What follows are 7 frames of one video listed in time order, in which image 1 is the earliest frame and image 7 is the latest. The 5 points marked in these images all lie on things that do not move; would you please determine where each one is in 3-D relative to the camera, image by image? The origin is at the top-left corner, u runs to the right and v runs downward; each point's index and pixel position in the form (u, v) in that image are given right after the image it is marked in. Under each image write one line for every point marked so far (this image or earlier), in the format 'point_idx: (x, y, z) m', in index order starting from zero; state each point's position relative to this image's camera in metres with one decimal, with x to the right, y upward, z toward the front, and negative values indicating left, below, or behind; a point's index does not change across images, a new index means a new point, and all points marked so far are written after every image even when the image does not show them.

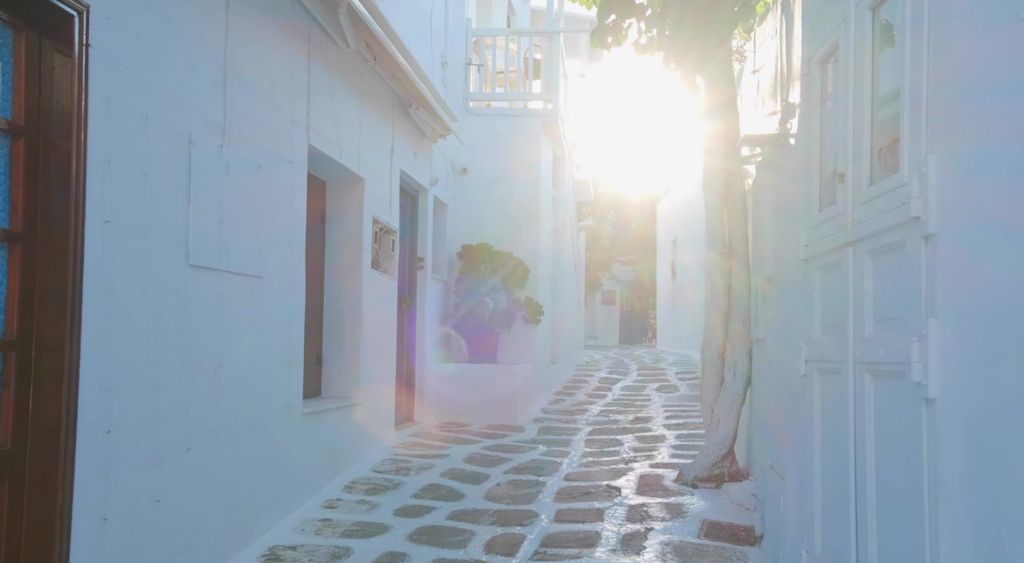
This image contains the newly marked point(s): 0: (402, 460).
0: (-0.8, -1.2, +6.3) m
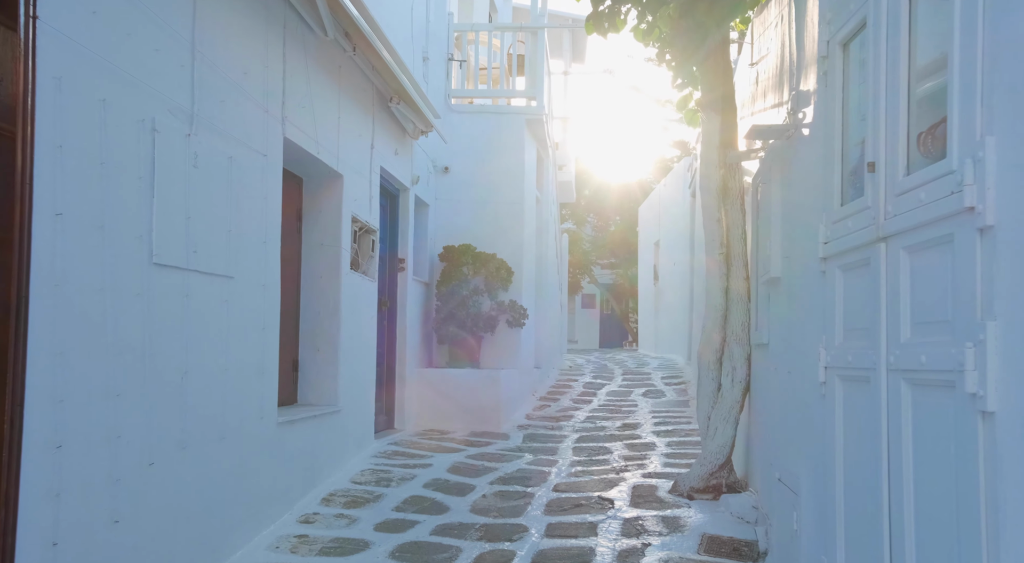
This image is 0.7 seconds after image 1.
0: (-0.9, -1.3, +6.0) m
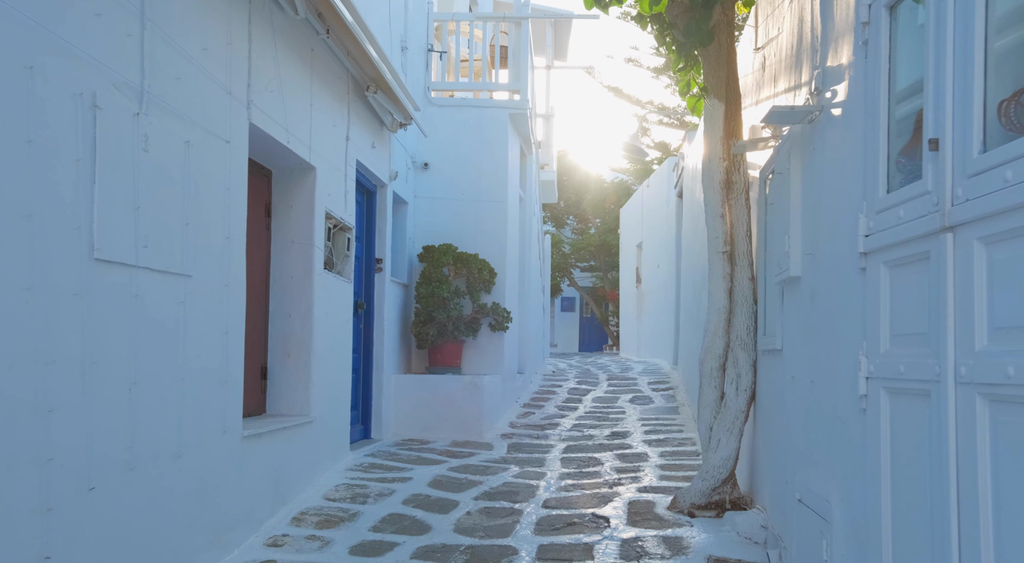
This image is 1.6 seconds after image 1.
0: (-1.0, -1.3, +5.6) m
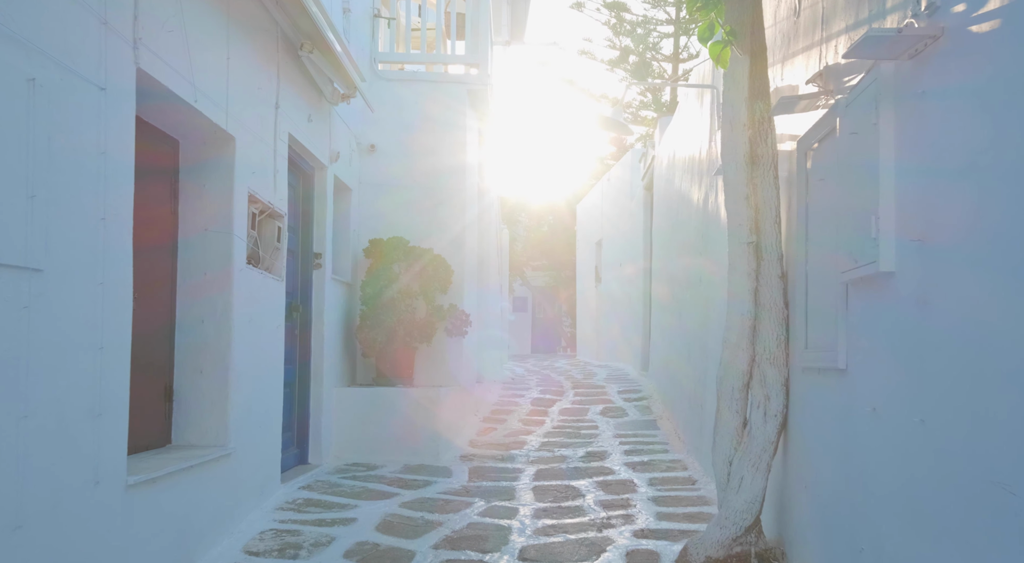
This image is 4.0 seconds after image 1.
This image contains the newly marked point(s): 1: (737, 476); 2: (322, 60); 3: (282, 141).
0: (-1.1, -1.3, +4.5) m
1: (+0.9, -0.8, +3.7) m
2: (-1.2, +1.4, +5.5) m
3: (-1.3, +0.8, +5.2) m
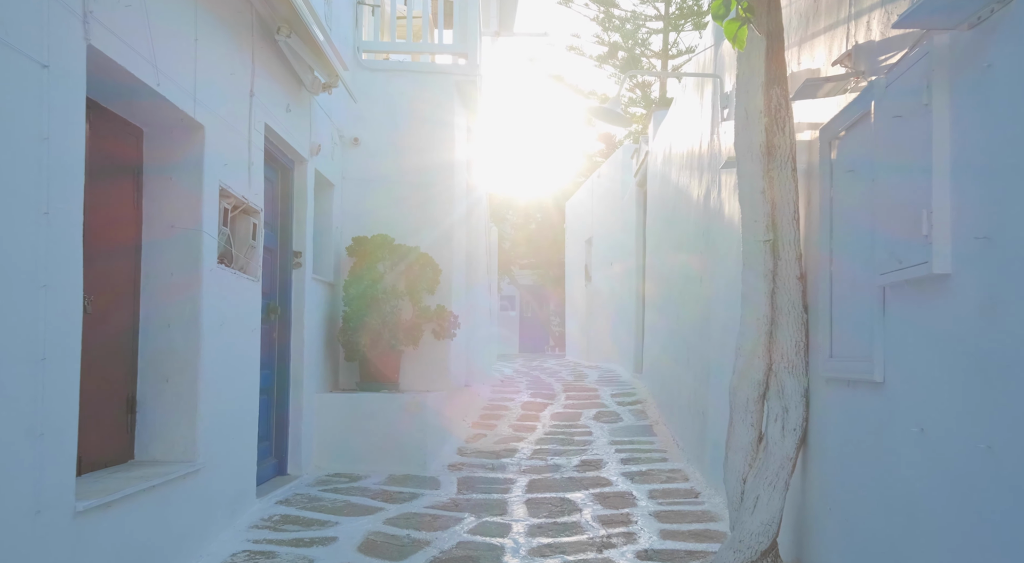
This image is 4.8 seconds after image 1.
0: (-1.2, -1.3, +4.2) m
1: (+0.9, -0.8, +3.4) m
2: (-1.2, +1.4, +5.2) m
3: (-1.4, +0.8, +4.8) m
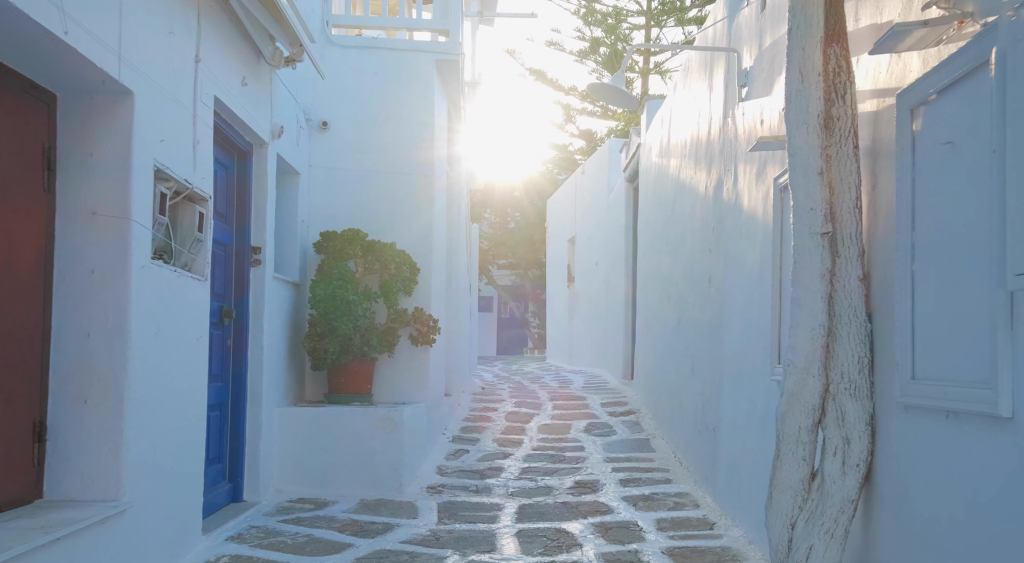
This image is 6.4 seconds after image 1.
0: (-1.2, -1.3, +3.5) m
1: (+0.9, -0.8, +2.8) m
2: (-1.3, +1.4, +4.5) m
3: (-1.4, +0.8, +4.1) m
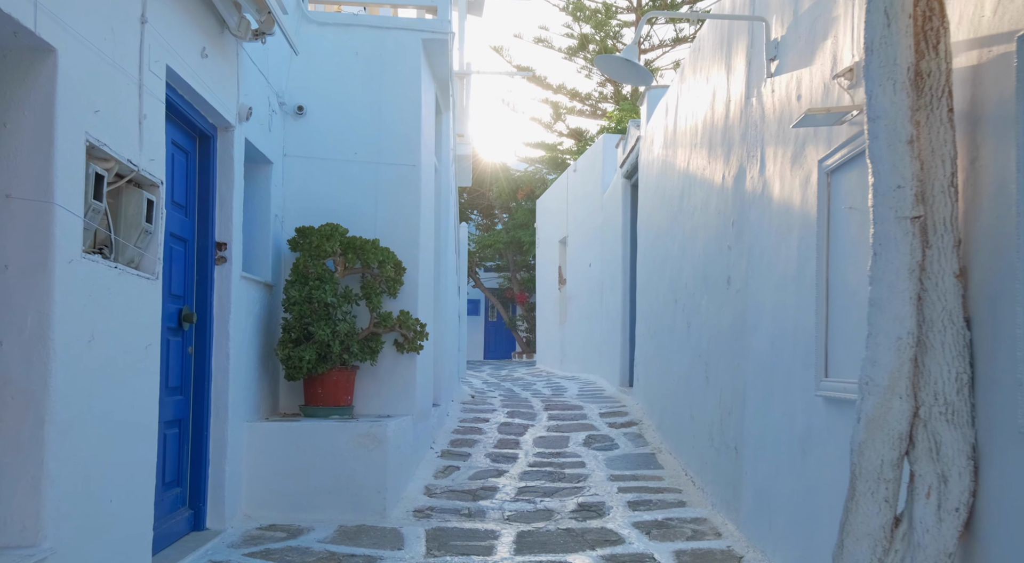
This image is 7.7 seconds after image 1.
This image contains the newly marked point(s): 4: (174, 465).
0: (-1.2, -1.2, +2.9) m
1: (+0.9, -0.8, +2.2) m
2: (-1.3, +1.4, +3.9) m
3: (-1.4, +0.8, +3.5) m
4: (-1.6, -0.9, +4.3) m
